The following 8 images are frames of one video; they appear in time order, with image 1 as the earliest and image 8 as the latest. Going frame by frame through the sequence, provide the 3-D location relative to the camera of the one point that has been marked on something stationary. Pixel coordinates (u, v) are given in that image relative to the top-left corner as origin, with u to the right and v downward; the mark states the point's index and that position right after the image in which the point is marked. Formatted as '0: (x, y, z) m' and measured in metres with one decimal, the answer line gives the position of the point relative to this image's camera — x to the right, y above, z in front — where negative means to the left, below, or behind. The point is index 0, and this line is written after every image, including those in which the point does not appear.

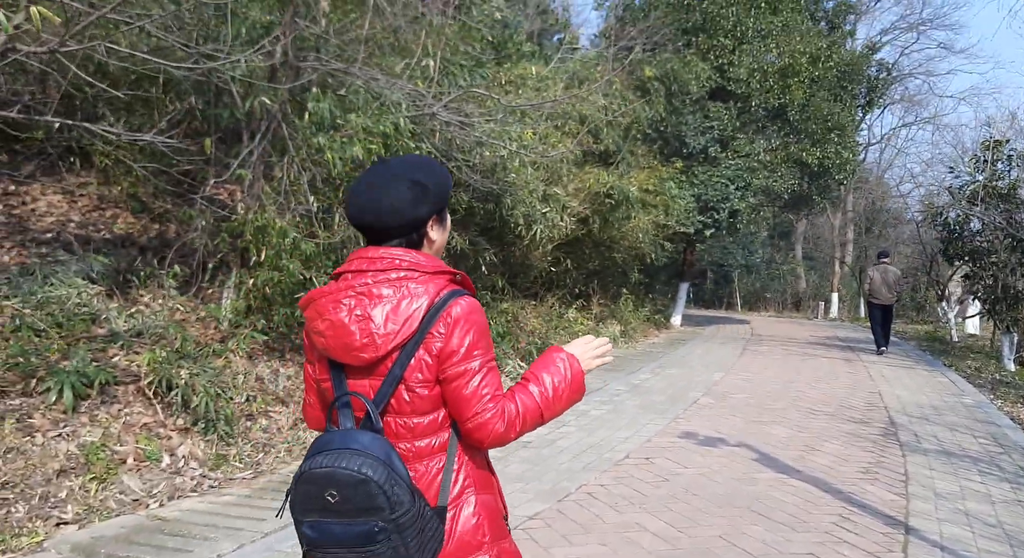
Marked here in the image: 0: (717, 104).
0: (+3.9, +3.4, +15.3) m
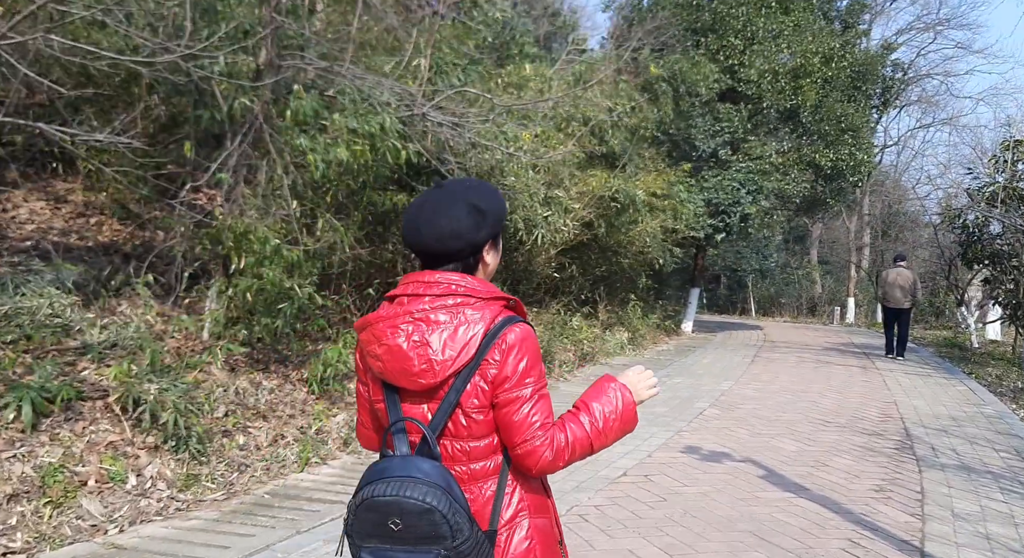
0: (+4.1, +3.3, +15.0) m
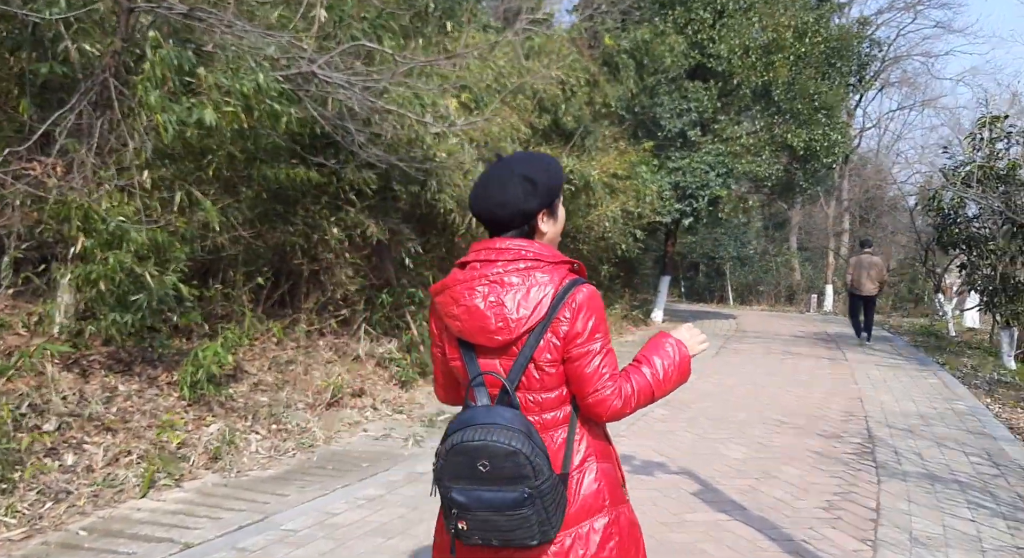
0: (+3.3, +3.5, +14.4) m
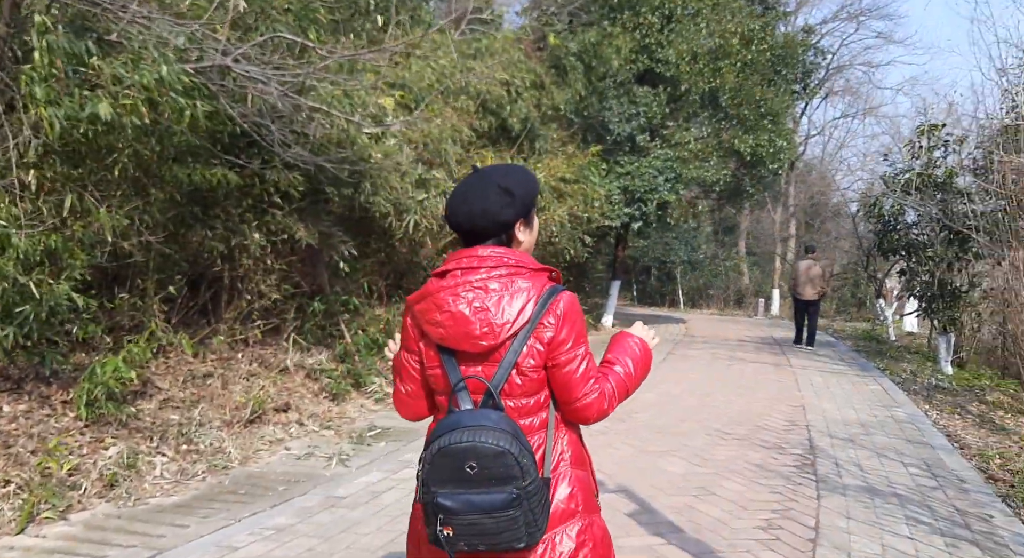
0: (+2.4, +3.4, +14.3) m
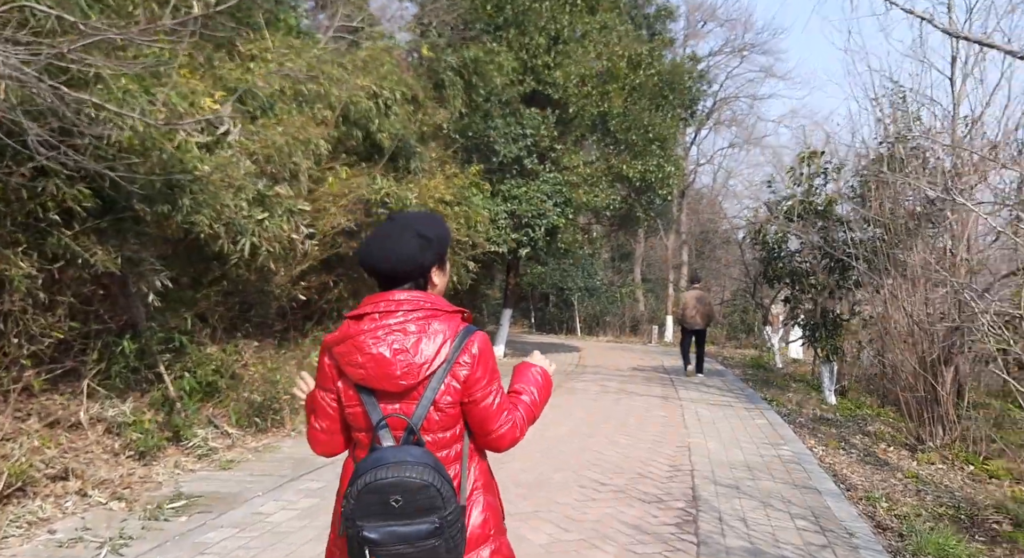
0: (+0.3, +2.9, +13.8) m
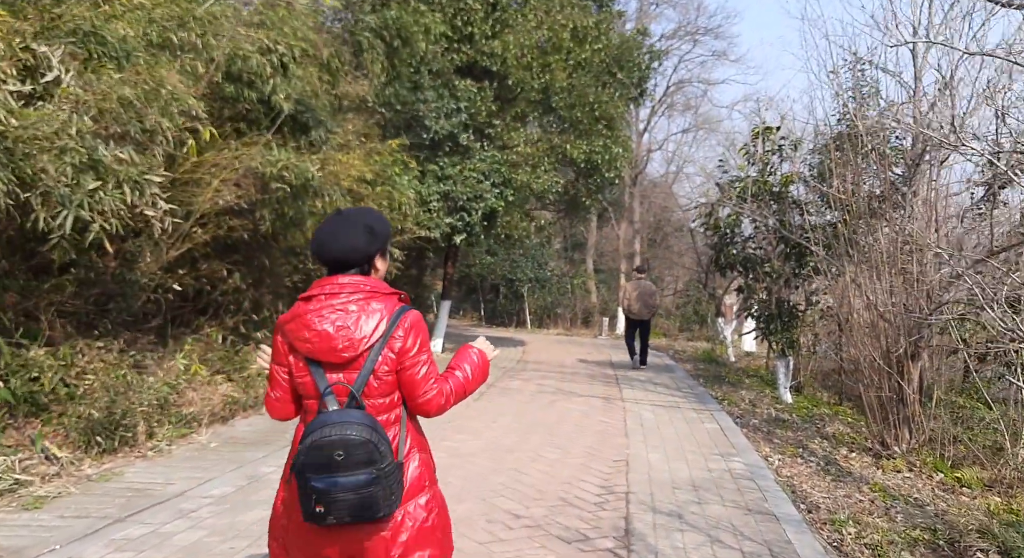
0: (-0.7, +3.1, +12.7) m
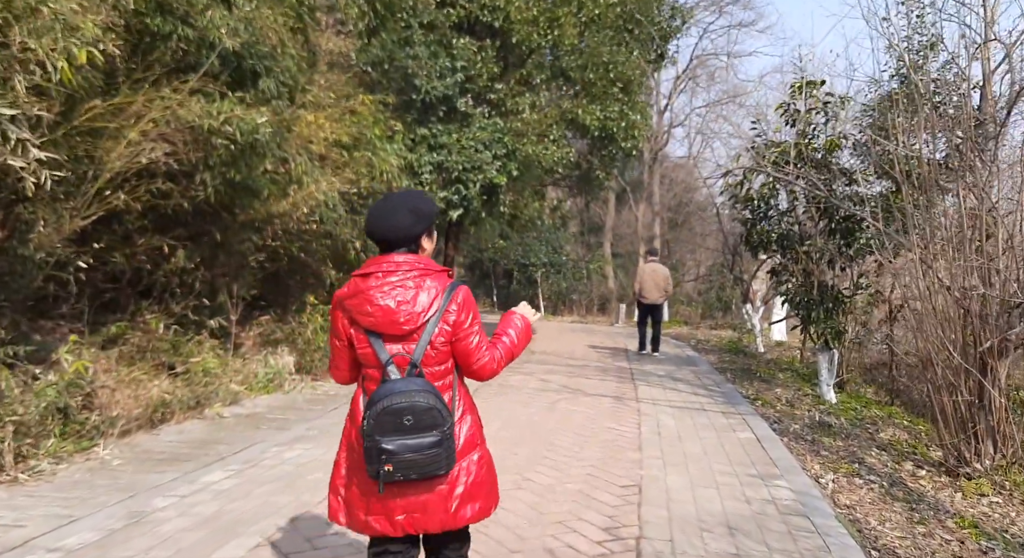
0: (-0.7, +3.4, +11.3) m
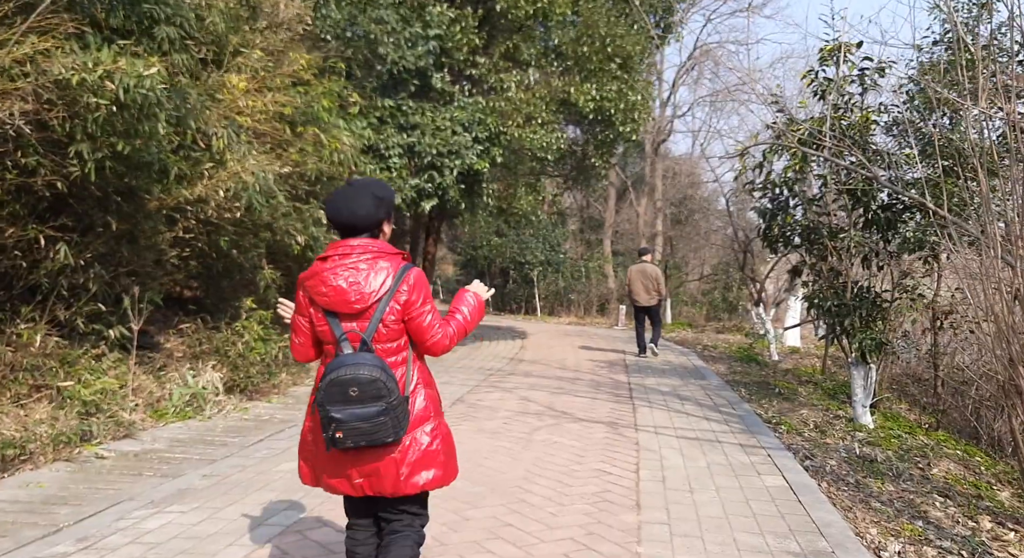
0: (-0.9, +3.4, +9.8) m
